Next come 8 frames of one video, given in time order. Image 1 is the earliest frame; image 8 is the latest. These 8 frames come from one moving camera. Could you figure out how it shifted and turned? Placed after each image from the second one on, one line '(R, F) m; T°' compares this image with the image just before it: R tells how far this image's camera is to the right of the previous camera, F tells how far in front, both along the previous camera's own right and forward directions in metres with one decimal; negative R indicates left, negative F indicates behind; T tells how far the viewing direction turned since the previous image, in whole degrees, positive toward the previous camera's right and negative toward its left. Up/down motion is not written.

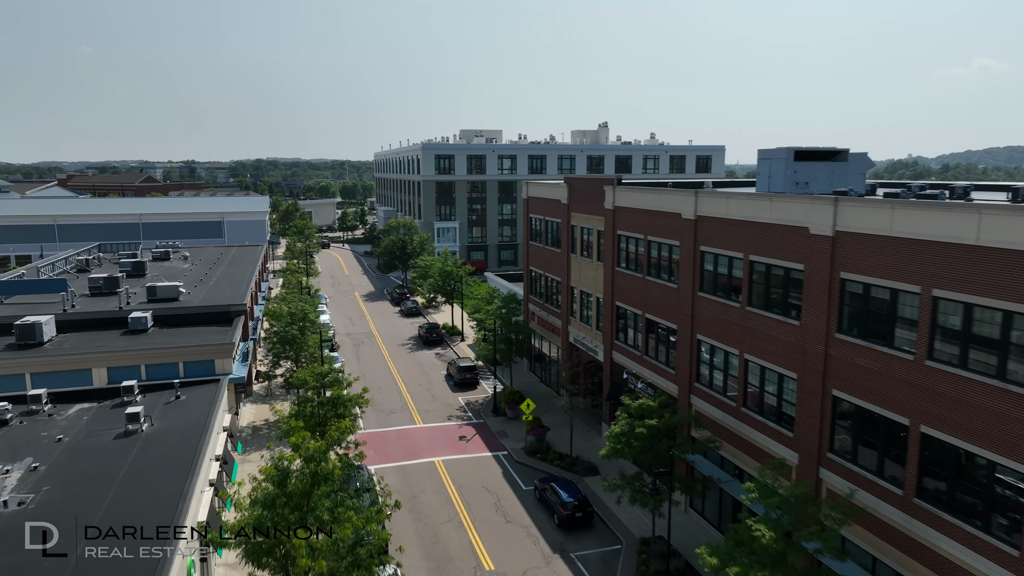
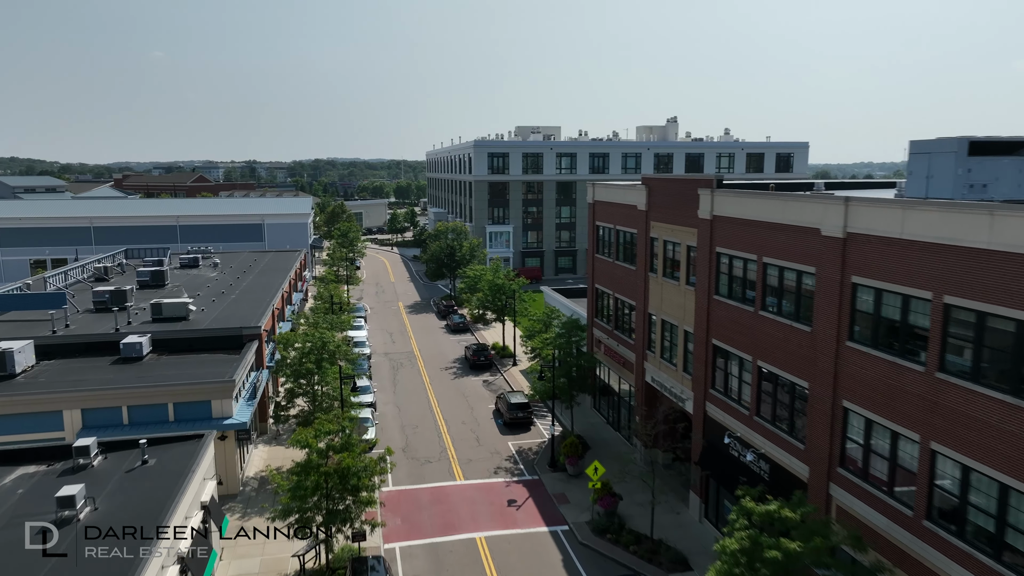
(-0.4, +6.4) m; -4°
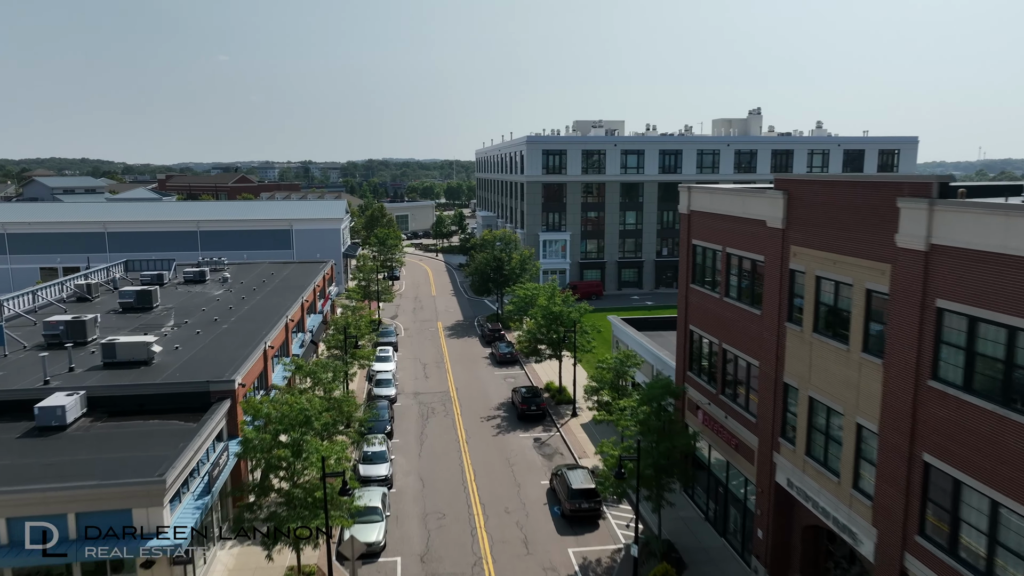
(-0.4, +8.8) m; -4°
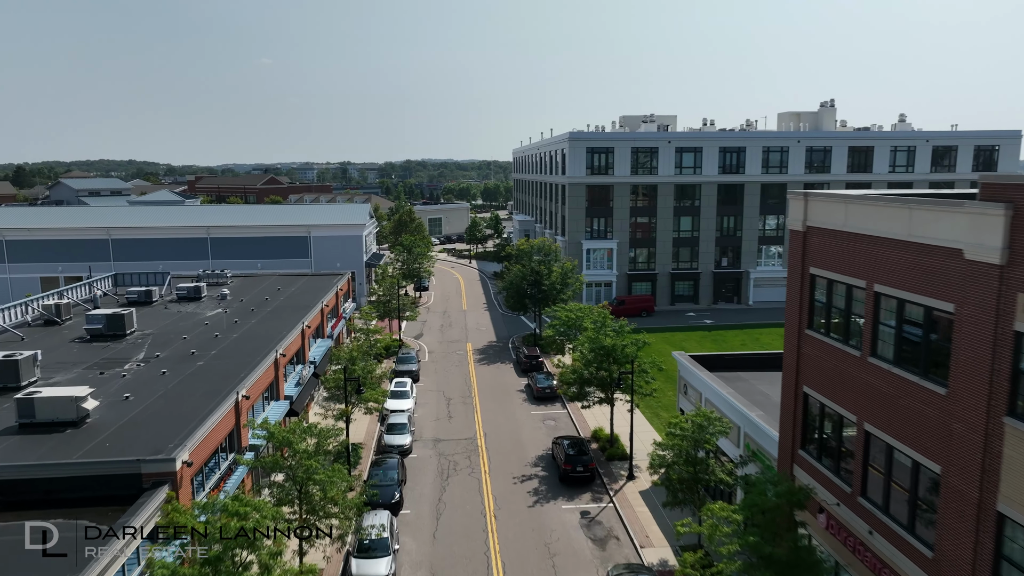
(-0.2, +6.7) m; -3°
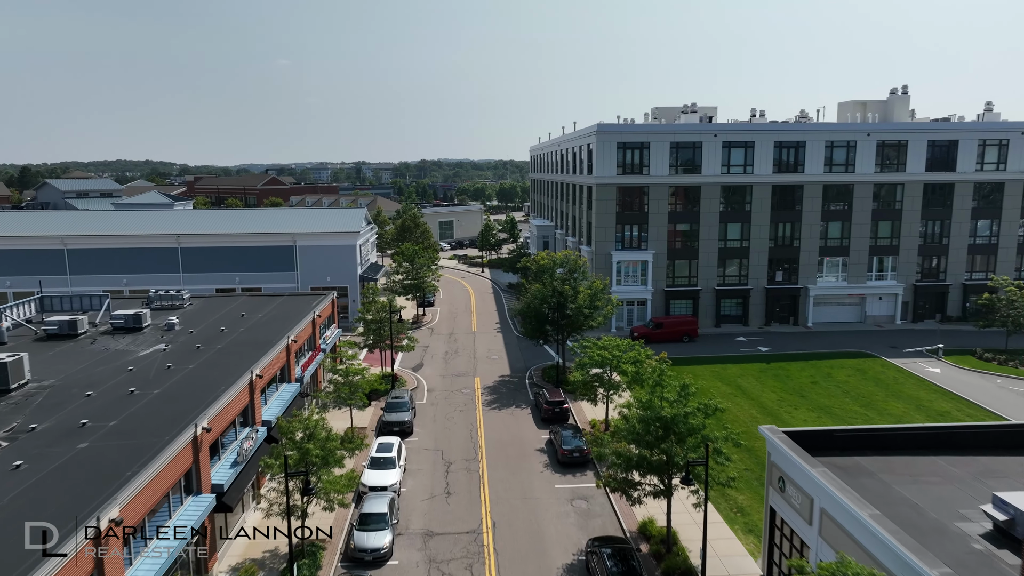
(-0.1, +8.3) m; -1°
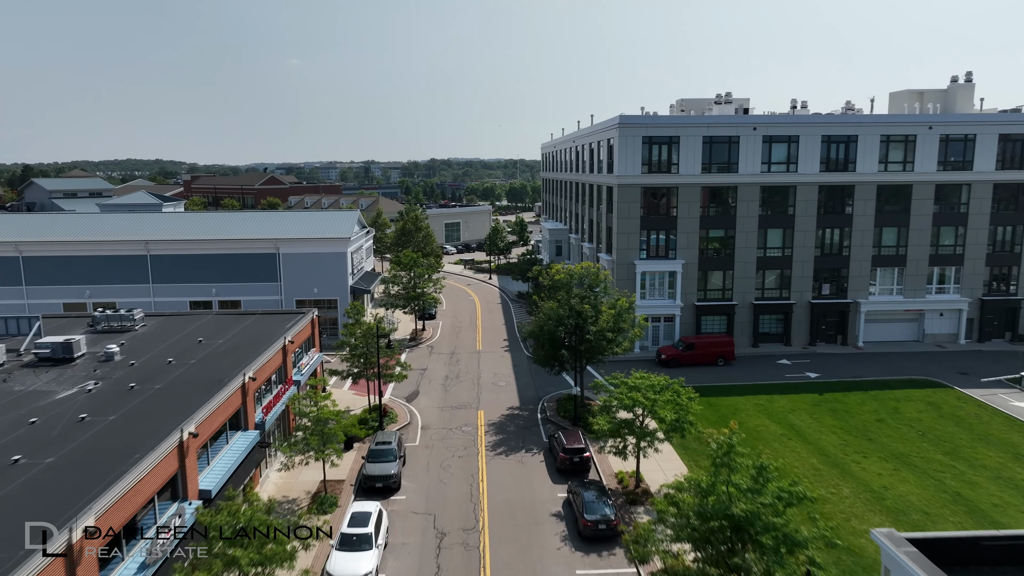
(0.0, +5.8) m; -1°
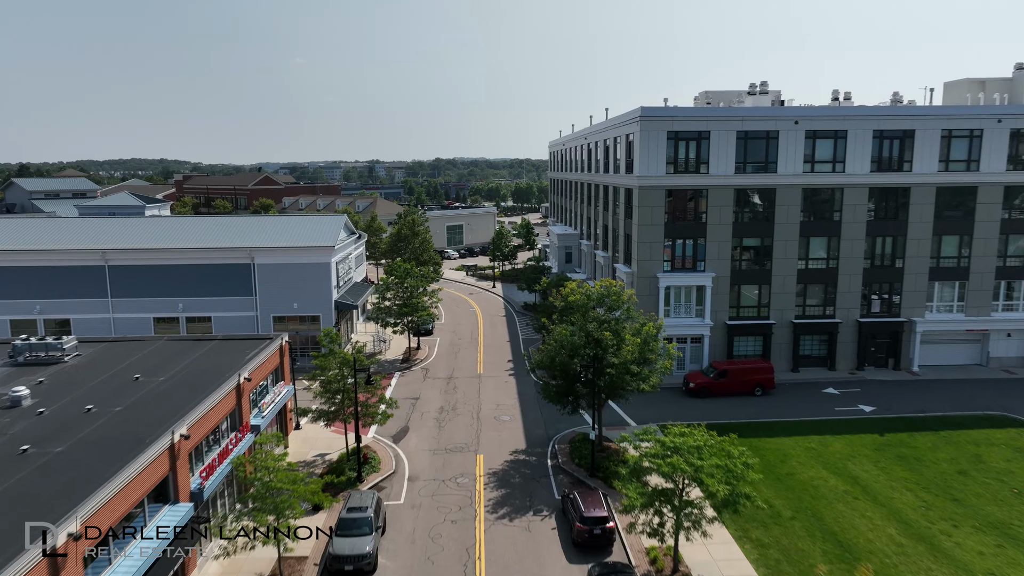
(0.0, +5.4) m; 0°
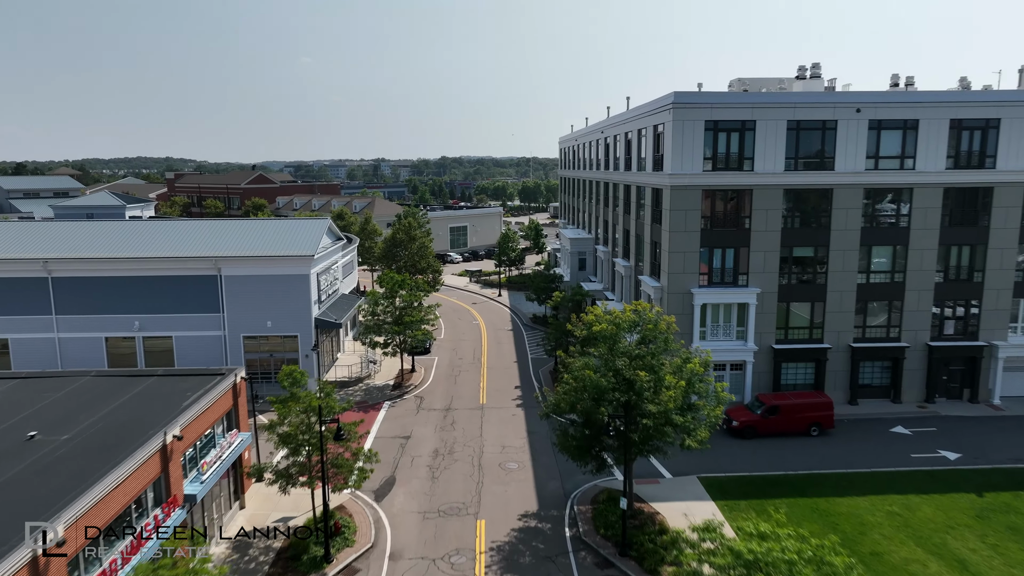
(-0.1, +5.7) m; -1°
